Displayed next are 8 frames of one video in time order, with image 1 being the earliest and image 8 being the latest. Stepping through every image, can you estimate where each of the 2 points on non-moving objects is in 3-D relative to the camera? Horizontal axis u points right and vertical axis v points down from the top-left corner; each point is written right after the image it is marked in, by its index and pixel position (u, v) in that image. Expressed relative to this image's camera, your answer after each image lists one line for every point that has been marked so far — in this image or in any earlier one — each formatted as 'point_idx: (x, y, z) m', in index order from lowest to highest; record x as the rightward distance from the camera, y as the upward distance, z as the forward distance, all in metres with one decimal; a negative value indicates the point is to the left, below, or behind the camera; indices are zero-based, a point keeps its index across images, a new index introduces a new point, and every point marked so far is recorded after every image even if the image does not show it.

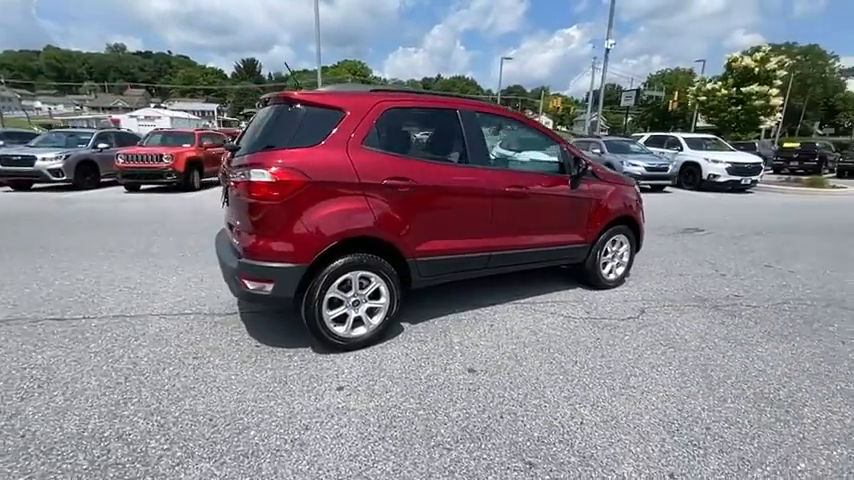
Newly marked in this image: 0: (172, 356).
0: (-2.0, -0.9, +3.1) m
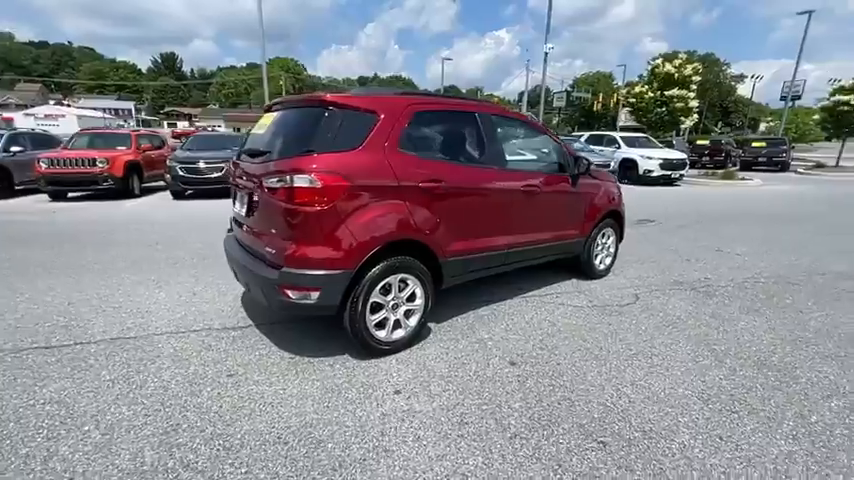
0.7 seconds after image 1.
0: (-1.6, -1.0, +2.9) m
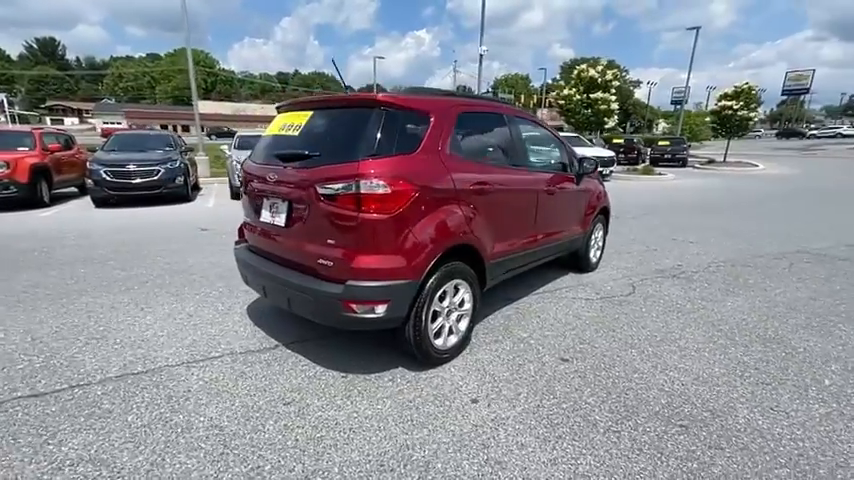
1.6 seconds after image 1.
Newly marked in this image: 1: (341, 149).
0: (-1.1, -1.1, +2.6) m
1: (-0.6, +0.6, +2.8) m
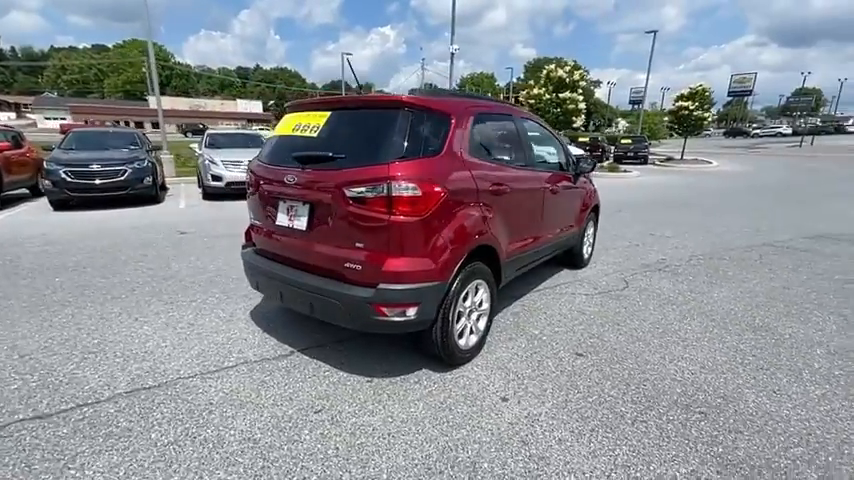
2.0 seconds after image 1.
0: (-0.9, -1.1, +2.5) m
1: (-0.4, +0.6, +2.7) m
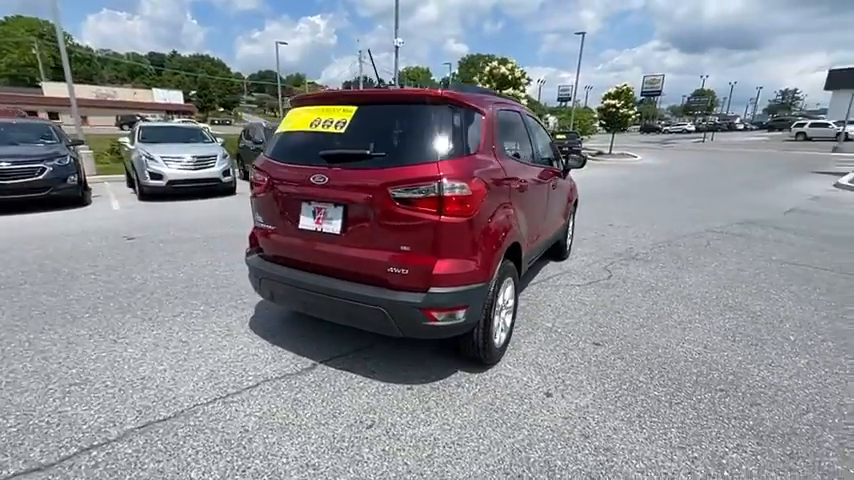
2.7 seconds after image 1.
0: (-0.5, -1.2, +2.3) m
1: (-0.1, +0.6, +2.6) m
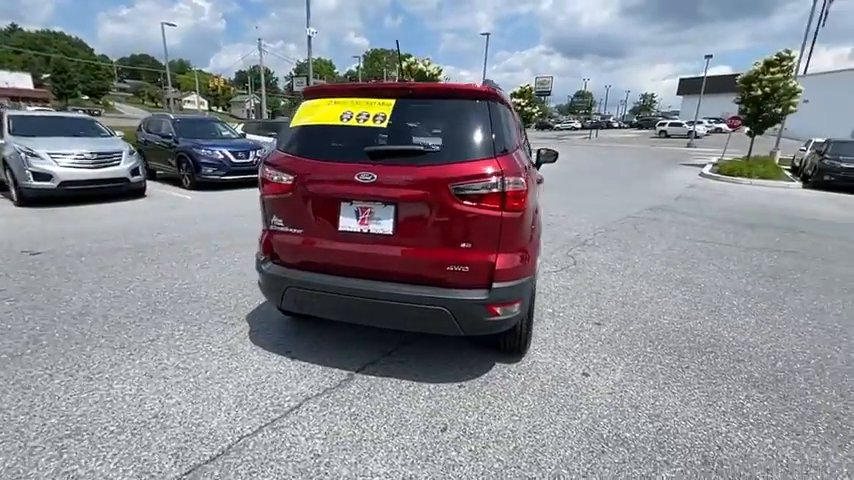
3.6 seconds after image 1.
0: (0.0, -1.2, +2.3) m
1: (+0.2, +0.6, +2.6) m
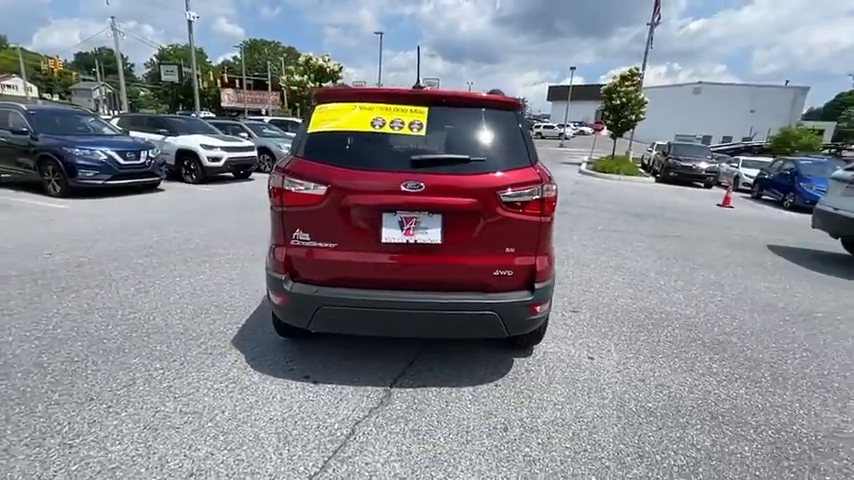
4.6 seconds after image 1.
0: (+0.4, -1.2, +2.3) m
1: (+0.4, +0.6, +2.6) m
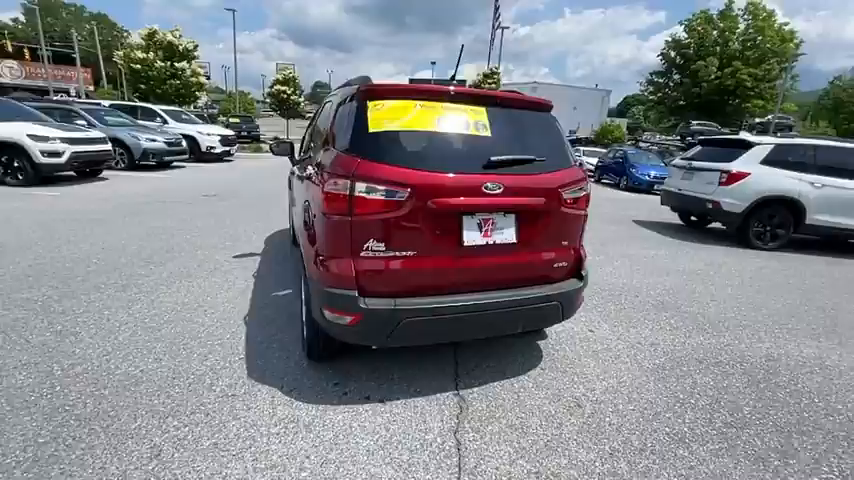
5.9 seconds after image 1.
0: (+1.0, -1.2, +2.5) m
1: (+0.8, +0.6, +2.8) m
